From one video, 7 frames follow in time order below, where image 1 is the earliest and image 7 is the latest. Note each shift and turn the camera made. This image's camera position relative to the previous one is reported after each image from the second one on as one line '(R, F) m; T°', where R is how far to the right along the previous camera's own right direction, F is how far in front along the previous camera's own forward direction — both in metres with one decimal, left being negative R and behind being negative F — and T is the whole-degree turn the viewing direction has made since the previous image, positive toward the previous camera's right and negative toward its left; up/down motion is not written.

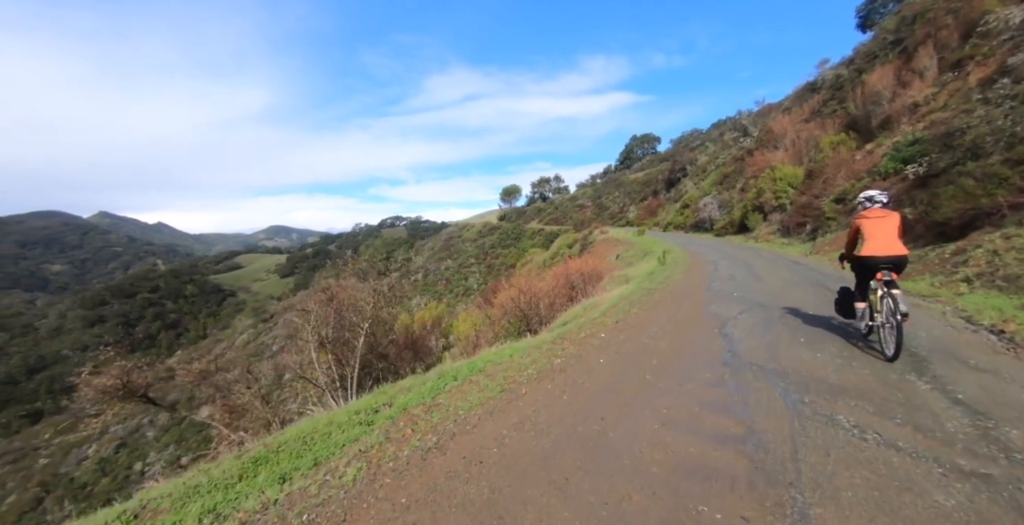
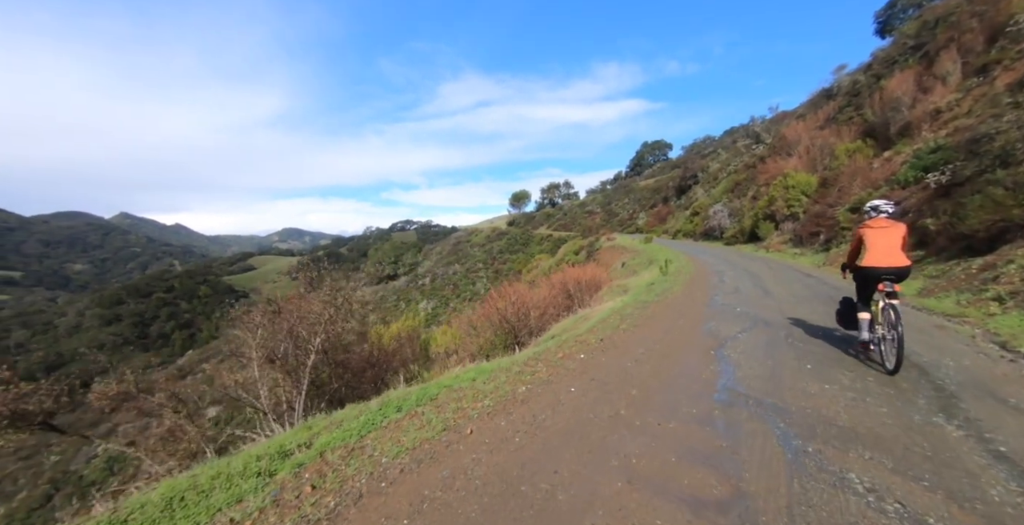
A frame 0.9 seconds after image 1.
(+0.4, +0.5) m; -1°
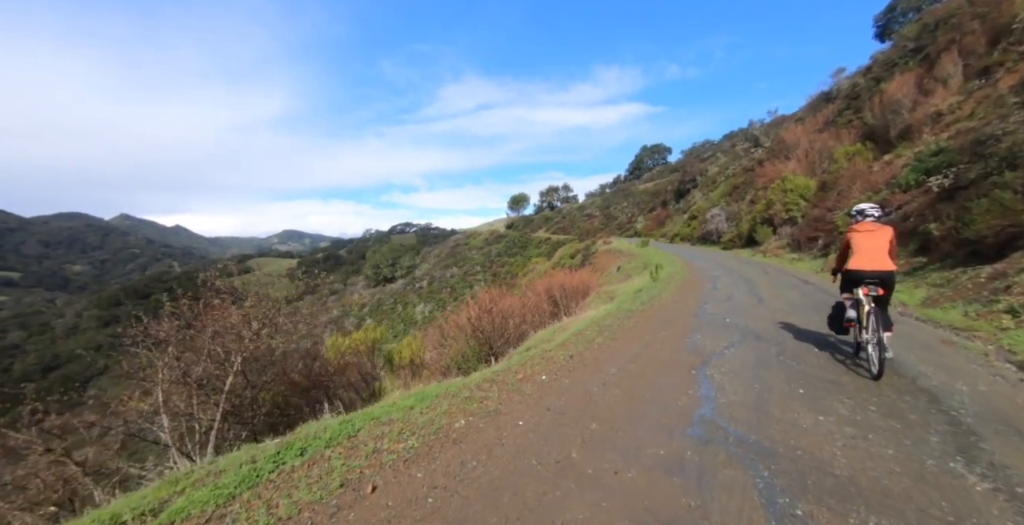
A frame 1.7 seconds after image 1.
(+0.5, +0.6) m; 0°
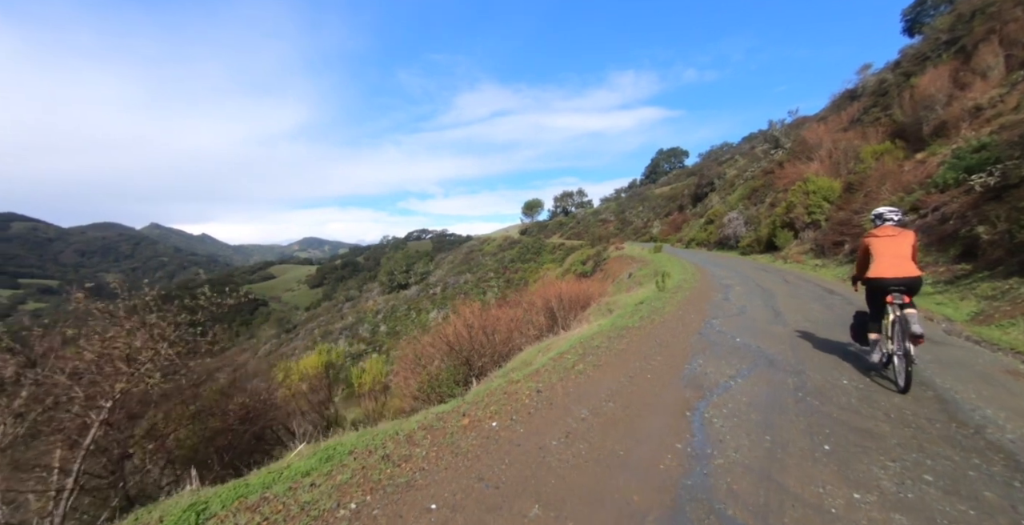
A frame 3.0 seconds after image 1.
(+0.6, +0.9) m; -2°
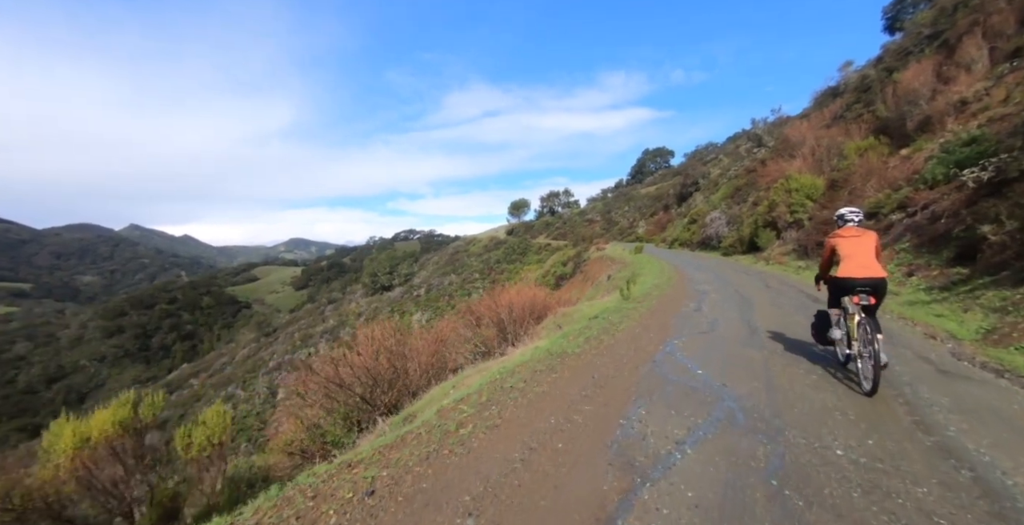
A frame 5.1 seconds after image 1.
(+1.0, +1.4) m; +2°
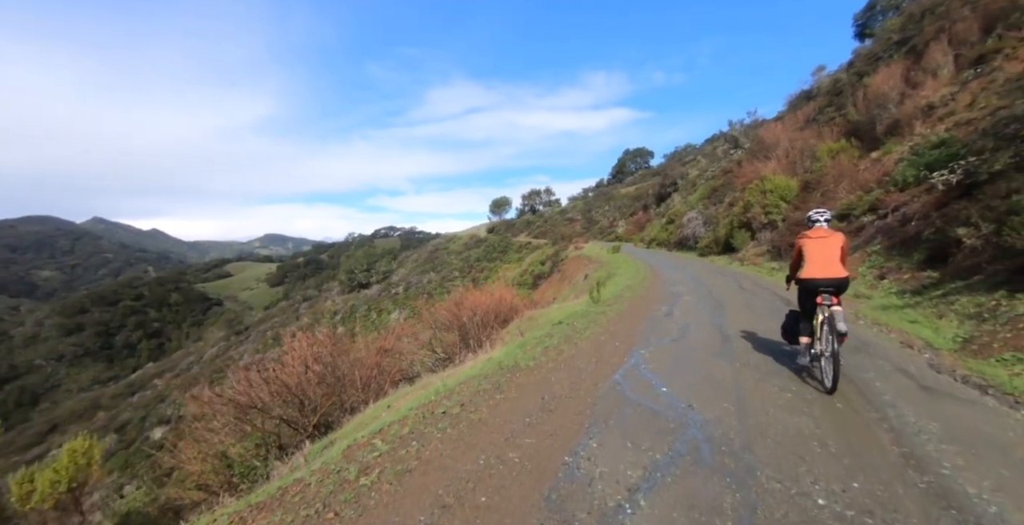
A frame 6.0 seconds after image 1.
(+0.4, +0.6) m; +3°
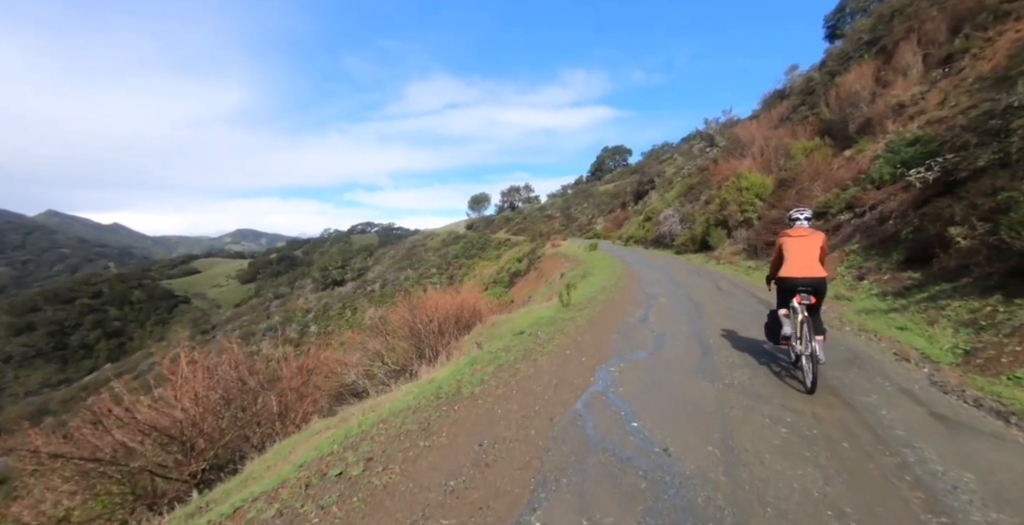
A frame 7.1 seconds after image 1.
(+0.4, +0.9) m; +3°
